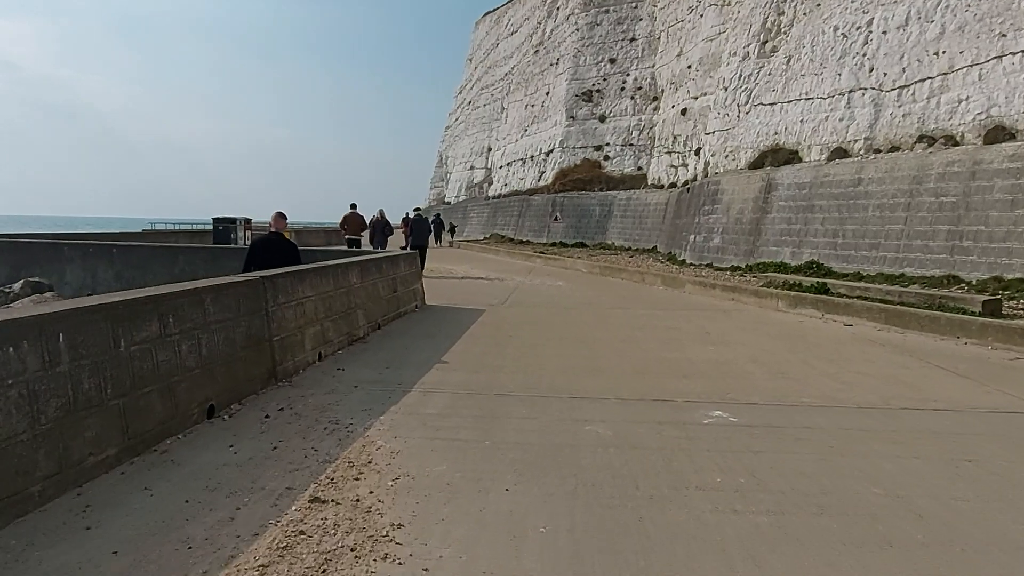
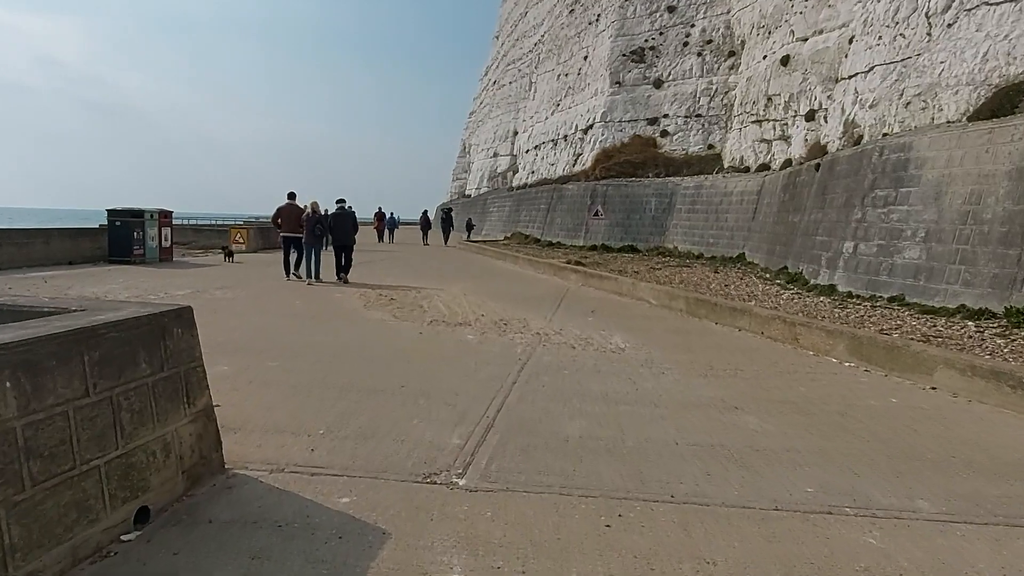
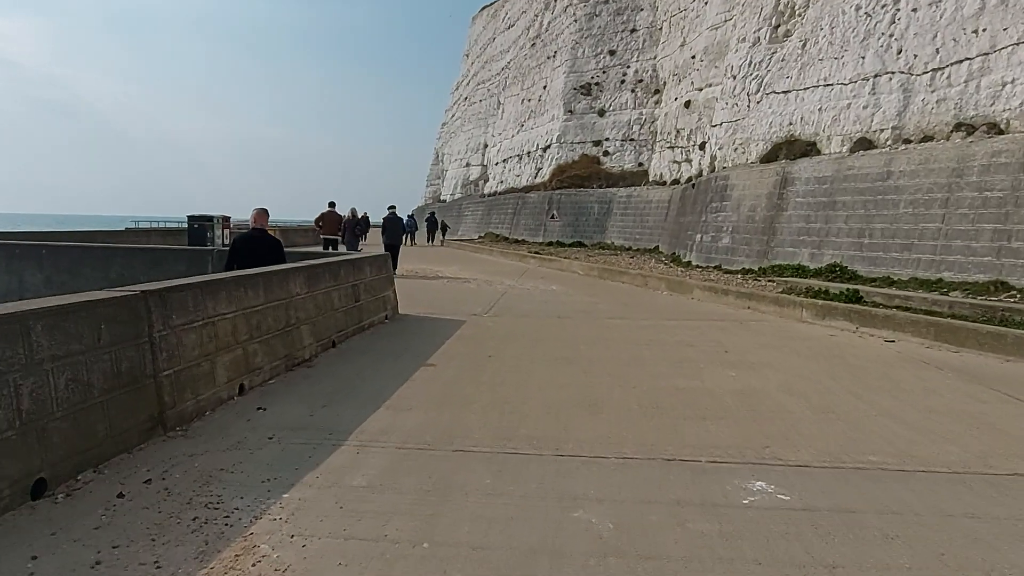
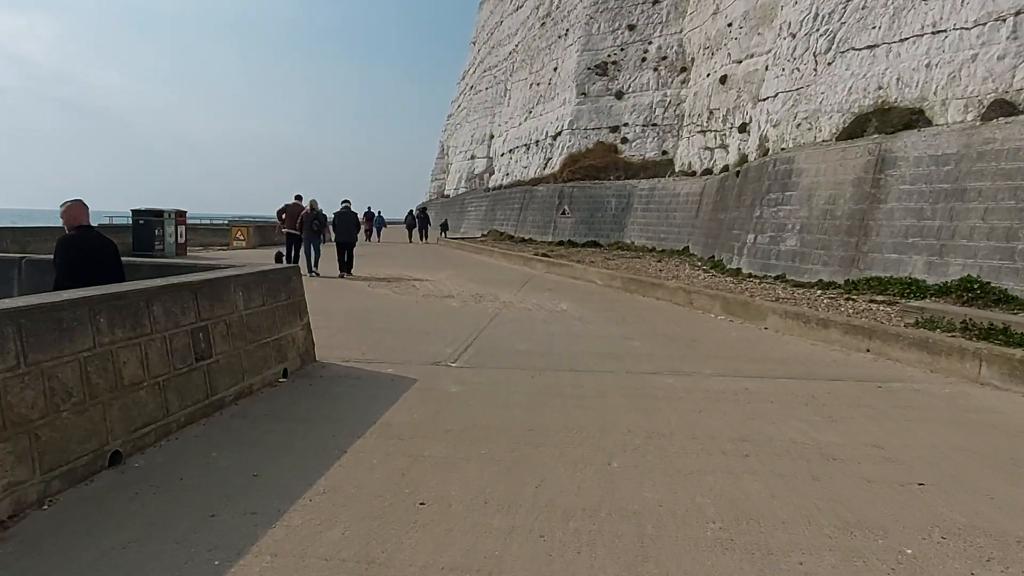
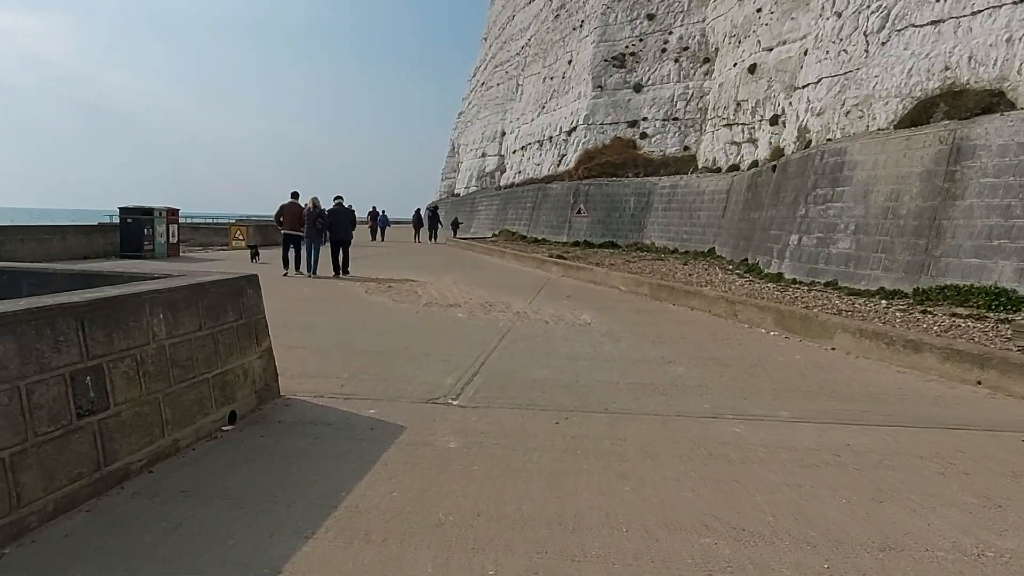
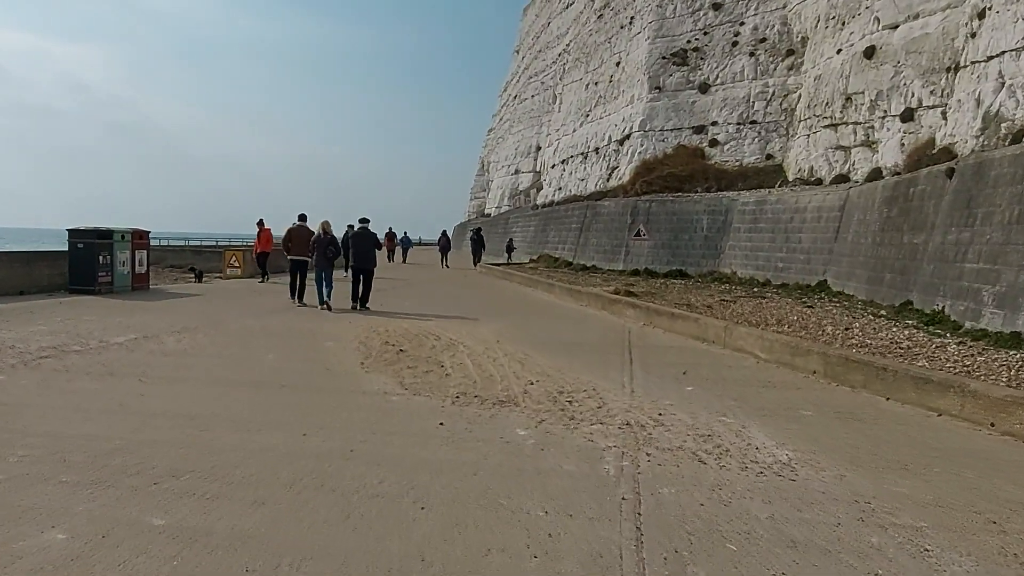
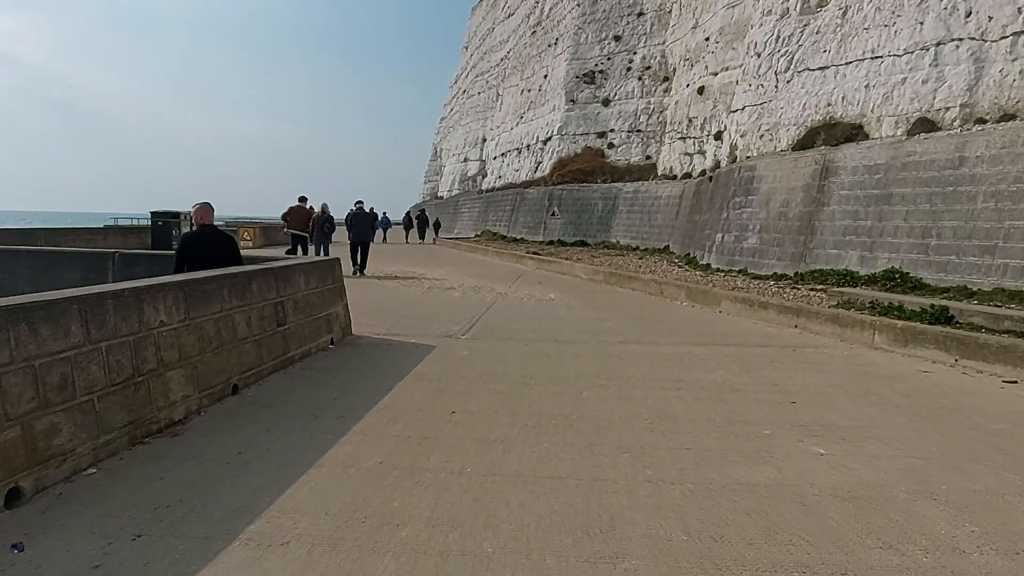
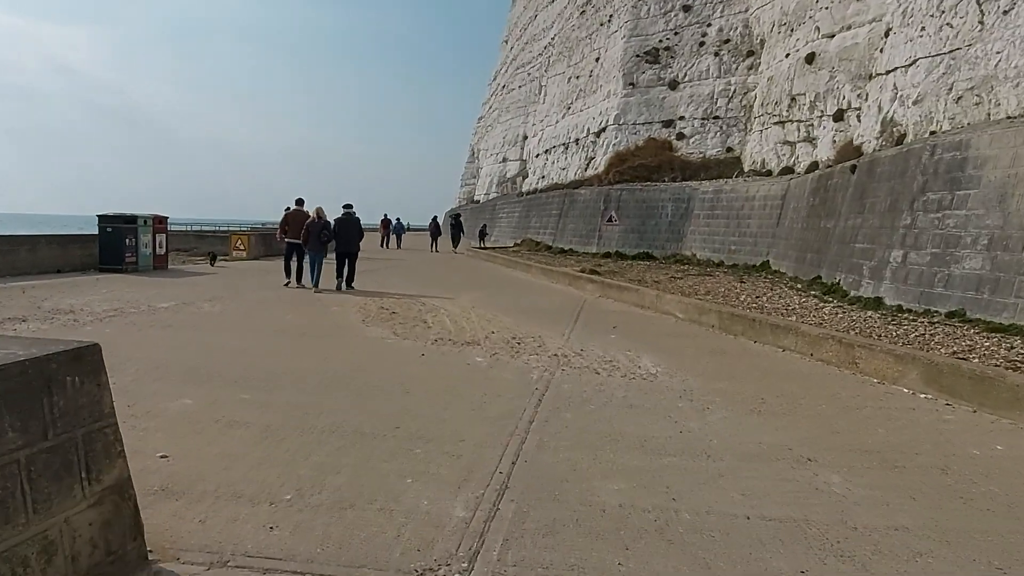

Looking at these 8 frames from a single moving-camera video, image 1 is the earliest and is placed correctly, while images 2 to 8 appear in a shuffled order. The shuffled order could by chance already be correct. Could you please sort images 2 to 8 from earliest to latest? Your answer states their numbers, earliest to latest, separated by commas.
3, 7, 4, 5, 2, 8, 6
